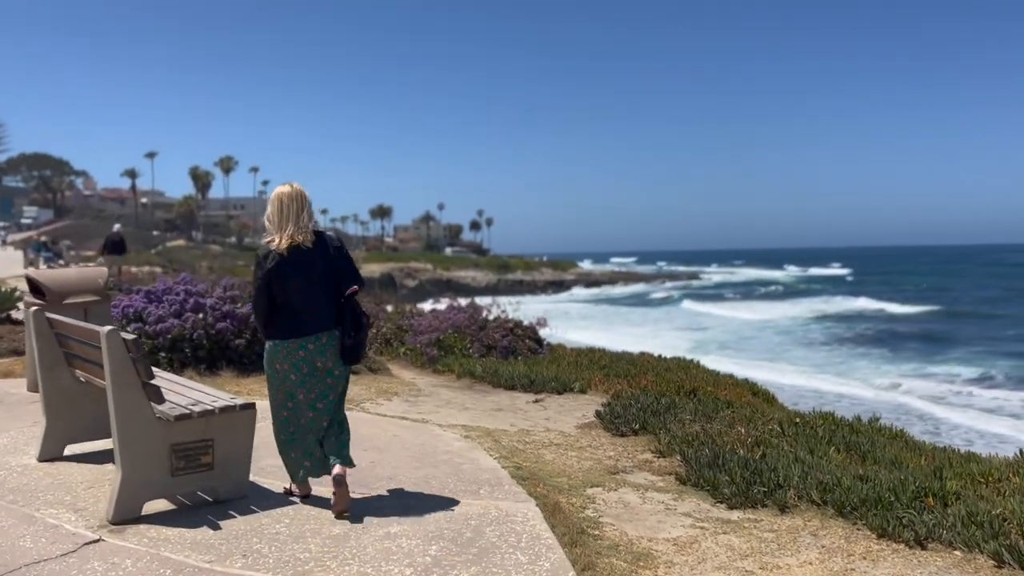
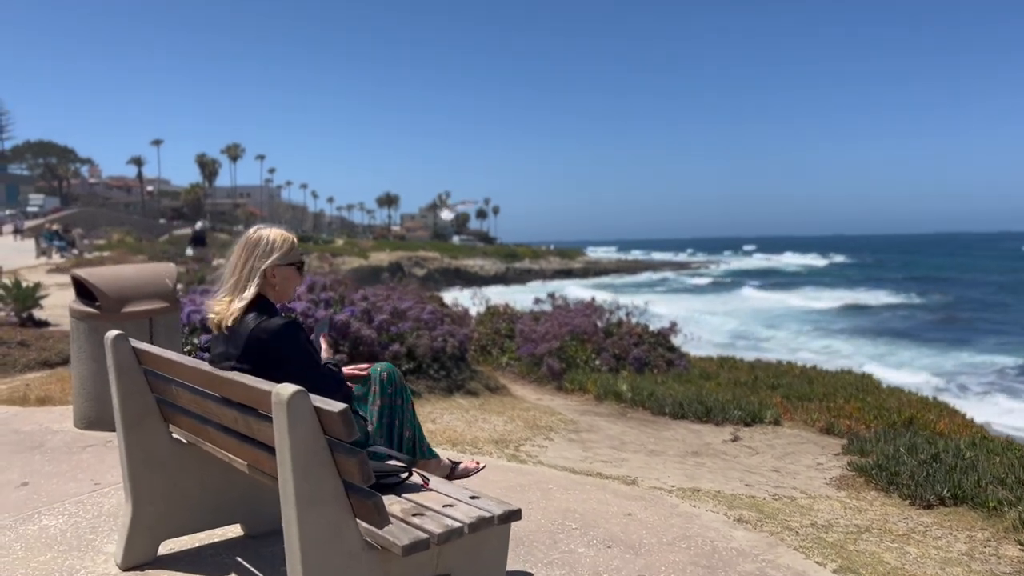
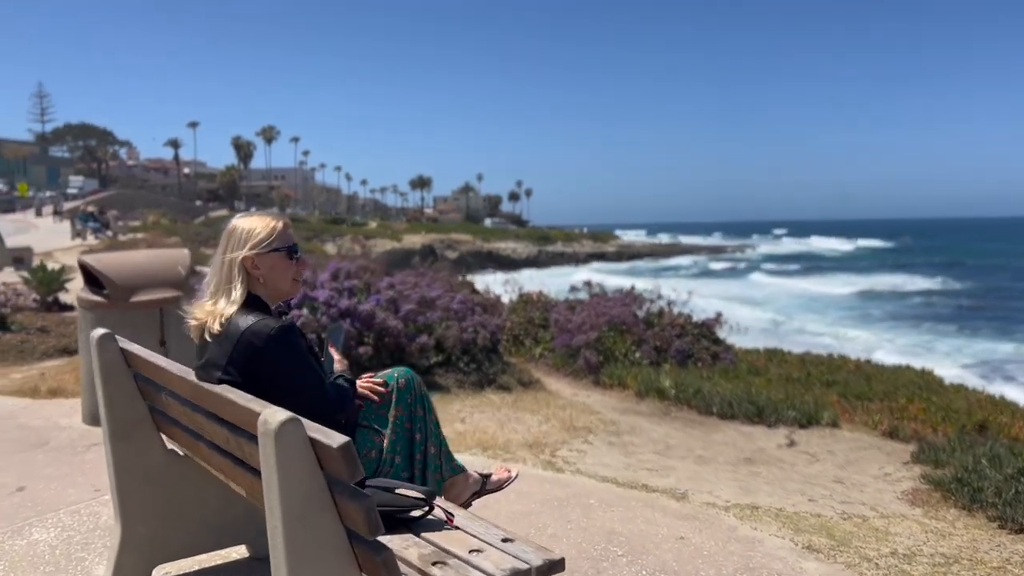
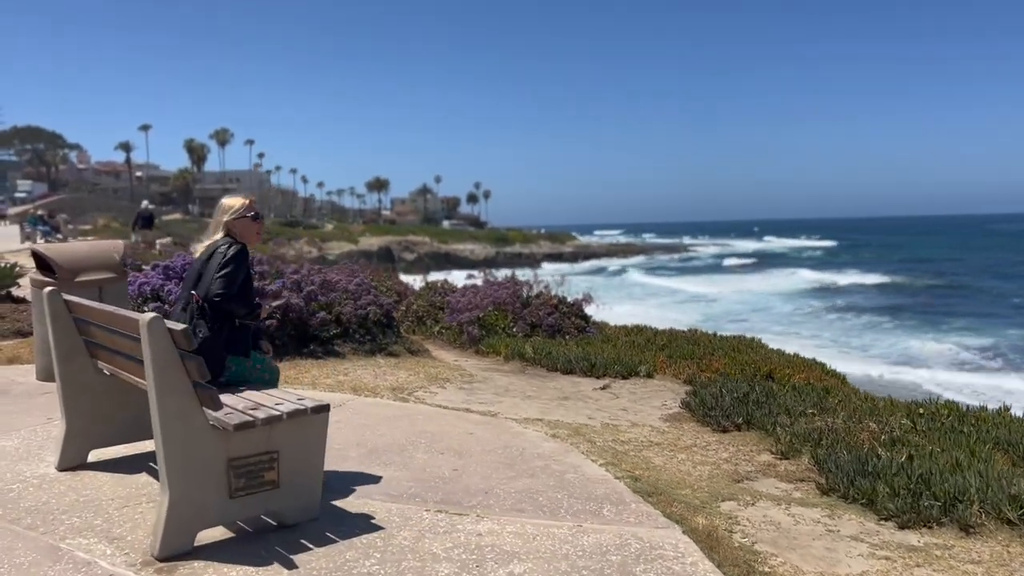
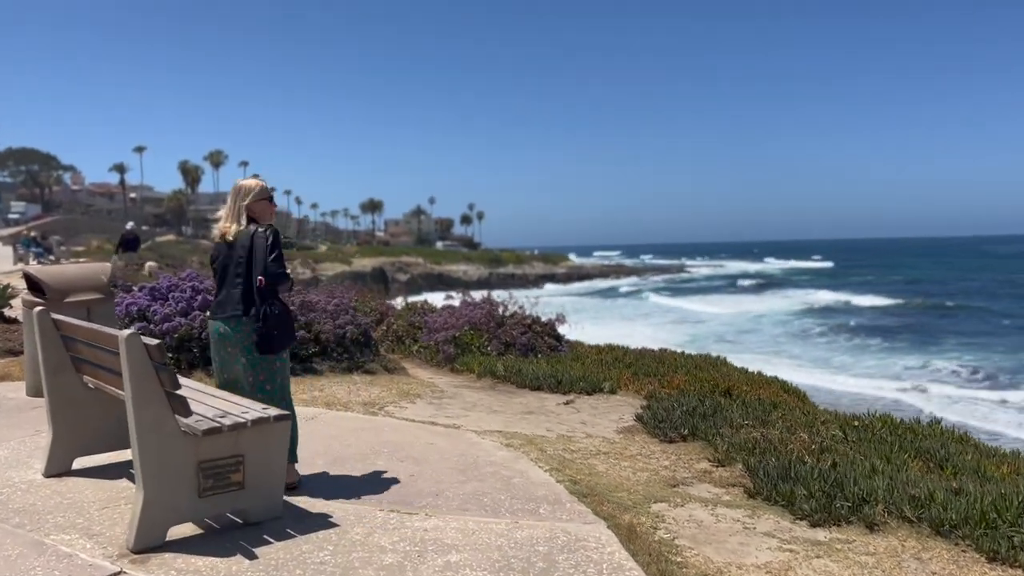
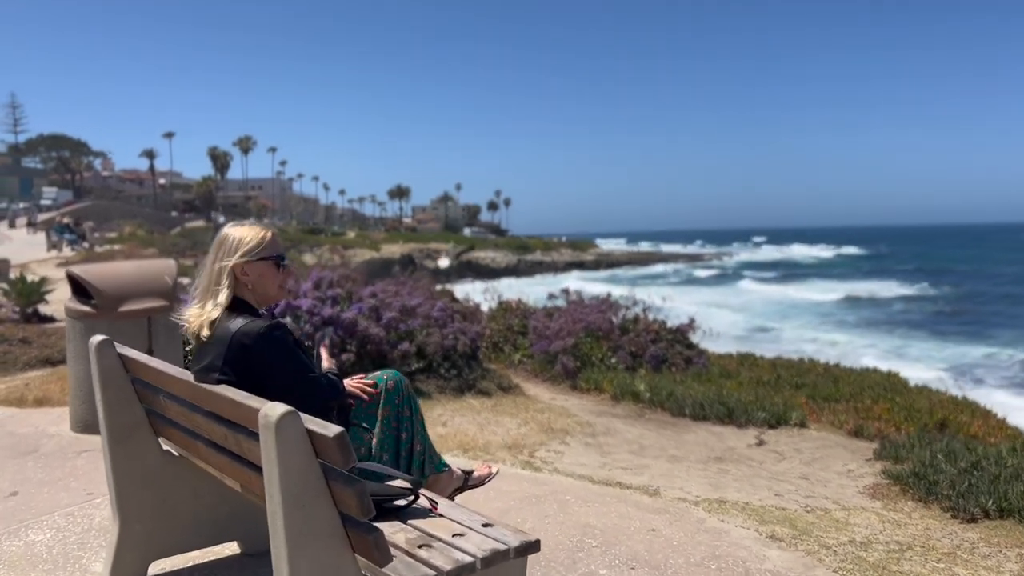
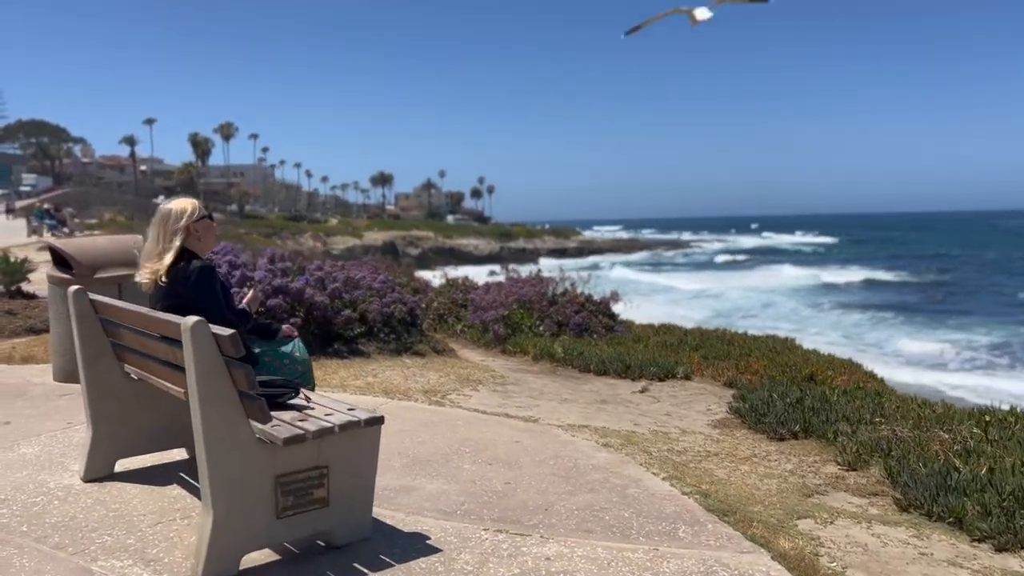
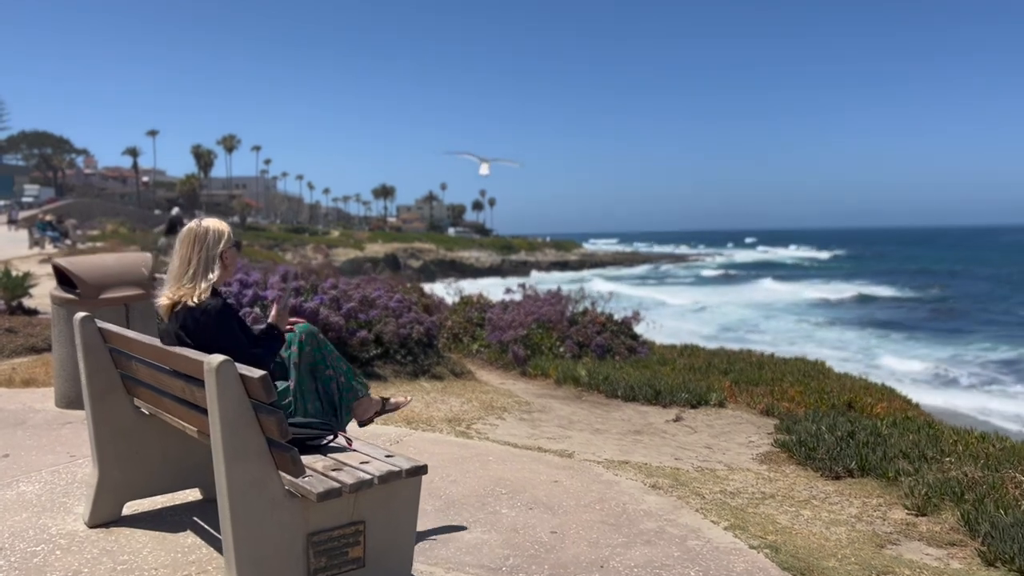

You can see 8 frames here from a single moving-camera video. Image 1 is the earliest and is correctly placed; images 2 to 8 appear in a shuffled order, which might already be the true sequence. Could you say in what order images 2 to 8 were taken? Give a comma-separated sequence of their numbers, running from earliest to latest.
5, 4, 7, 8, 2, 6, 3
